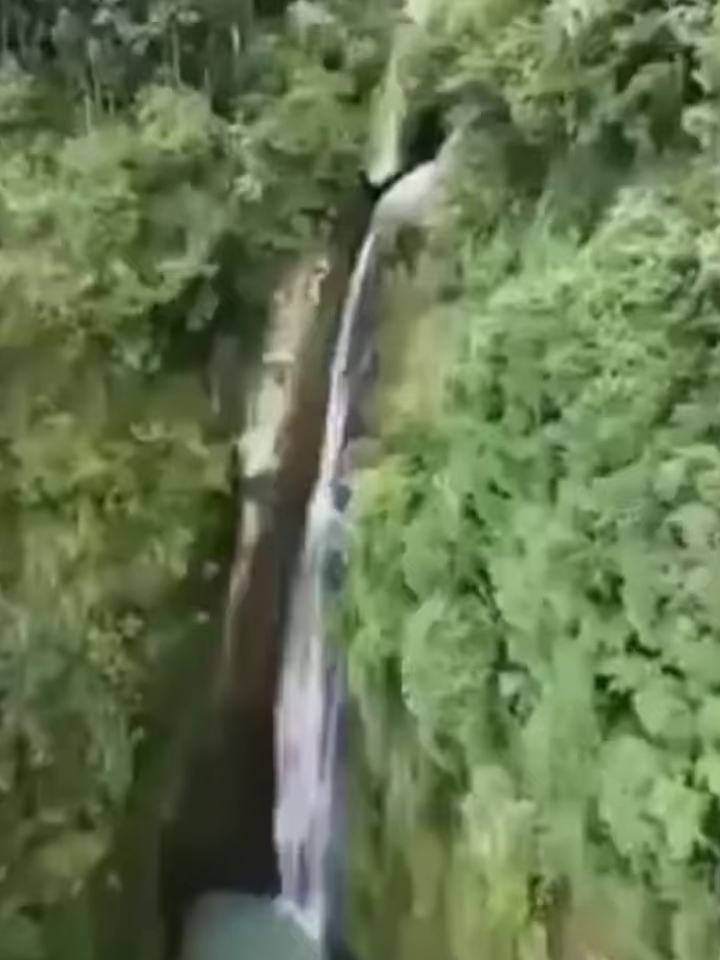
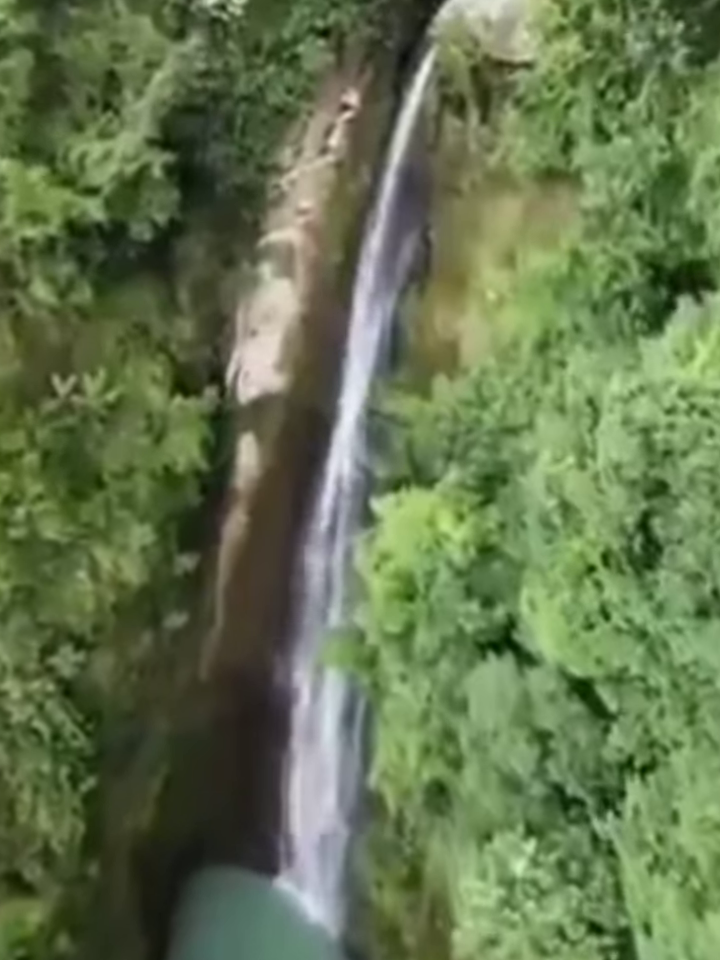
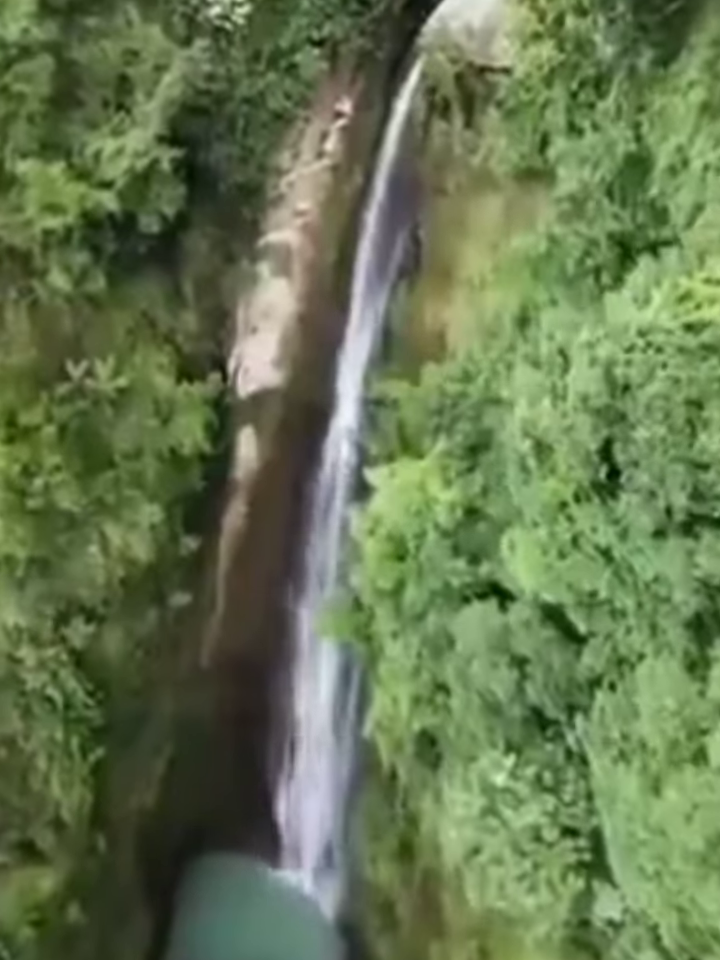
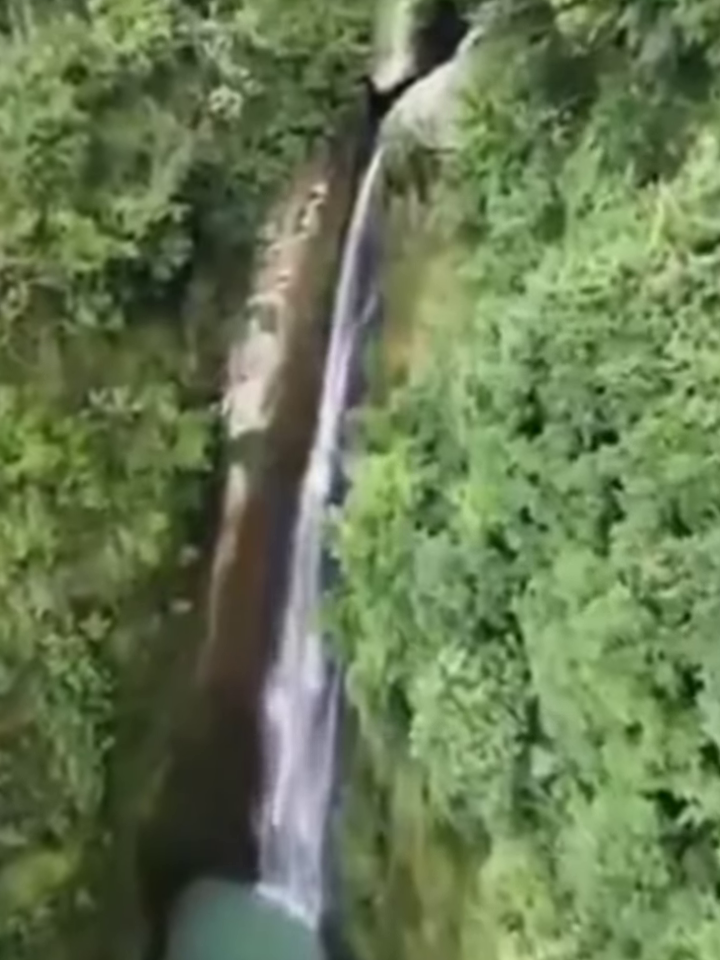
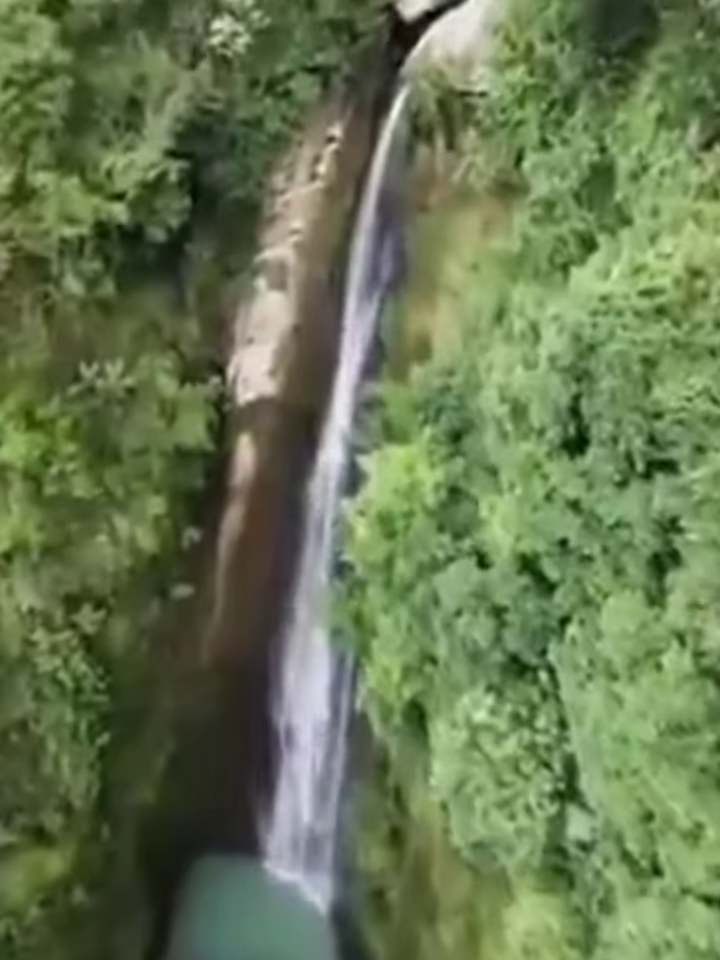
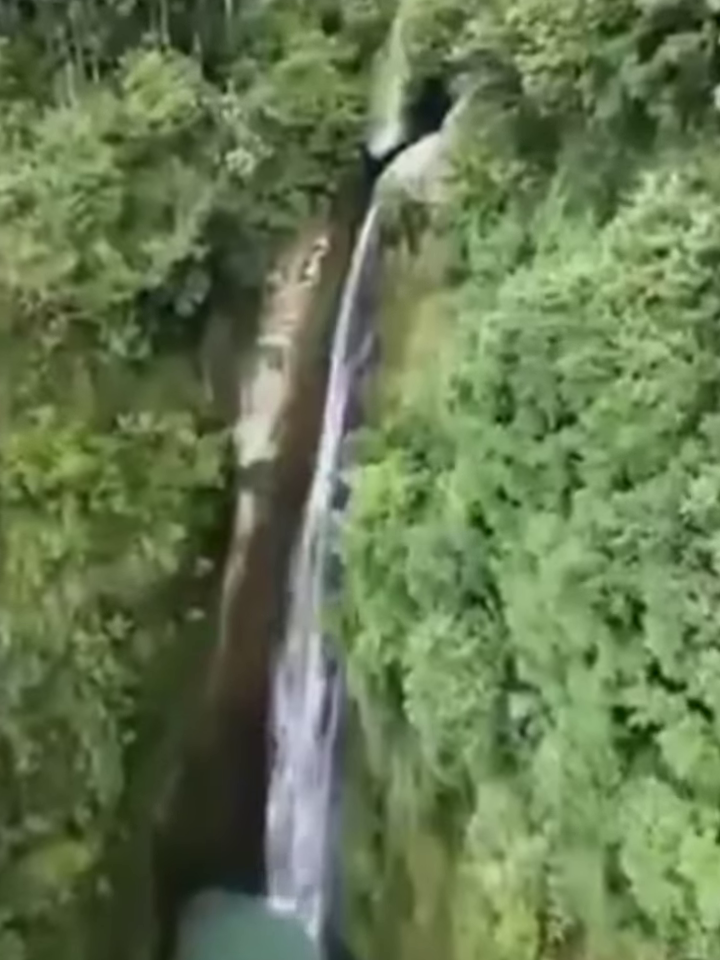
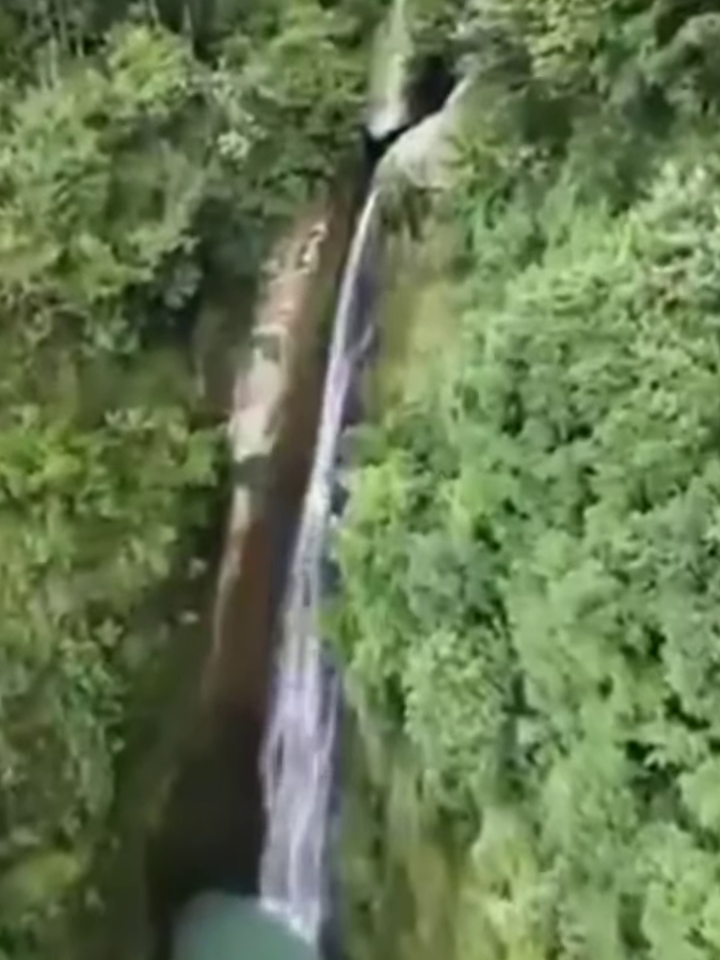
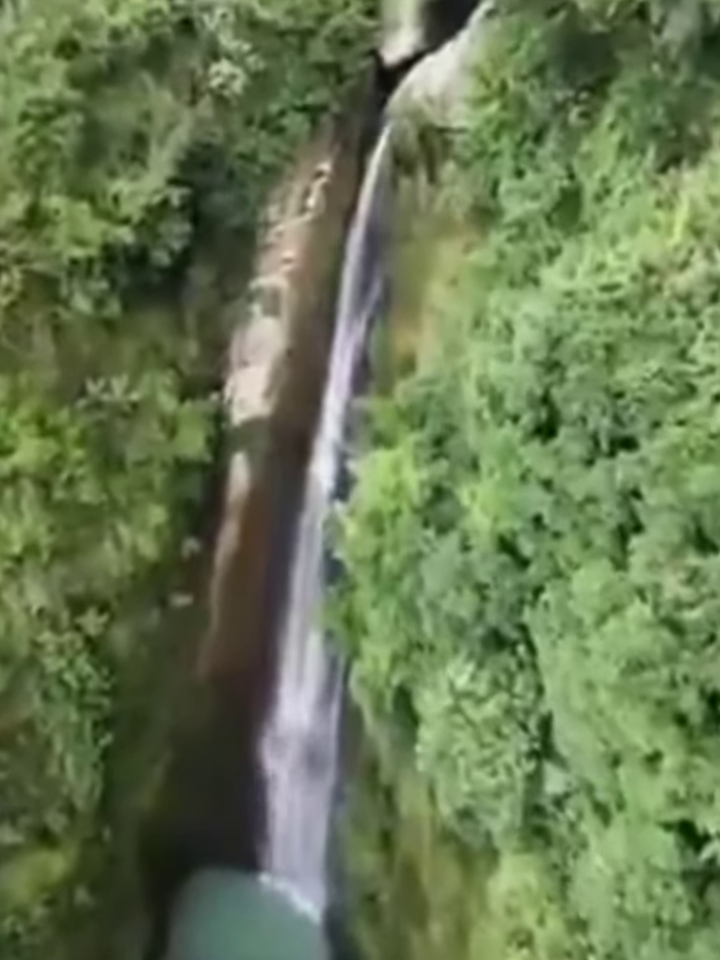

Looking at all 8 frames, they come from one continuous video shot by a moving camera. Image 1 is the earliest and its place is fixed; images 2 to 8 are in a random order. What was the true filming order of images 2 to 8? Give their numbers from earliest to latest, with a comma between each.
6, 7, 4, 8, 5, 3, 2
